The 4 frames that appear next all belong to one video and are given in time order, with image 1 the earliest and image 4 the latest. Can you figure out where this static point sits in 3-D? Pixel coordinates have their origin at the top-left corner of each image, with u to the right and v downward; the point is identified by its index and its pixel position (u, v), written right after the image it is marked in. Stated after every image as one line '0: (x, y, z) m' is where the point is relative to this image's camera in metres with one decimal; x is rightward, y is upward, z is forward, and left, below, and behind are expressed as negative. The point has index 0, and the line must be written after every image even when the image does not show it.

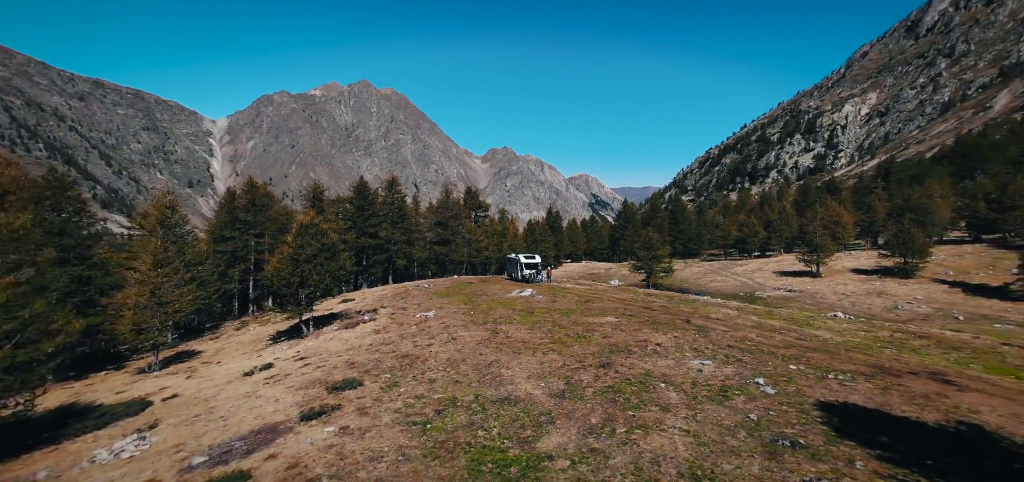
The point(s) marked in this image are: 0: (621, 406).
0: (+4.1, -6.0, +17.9) m
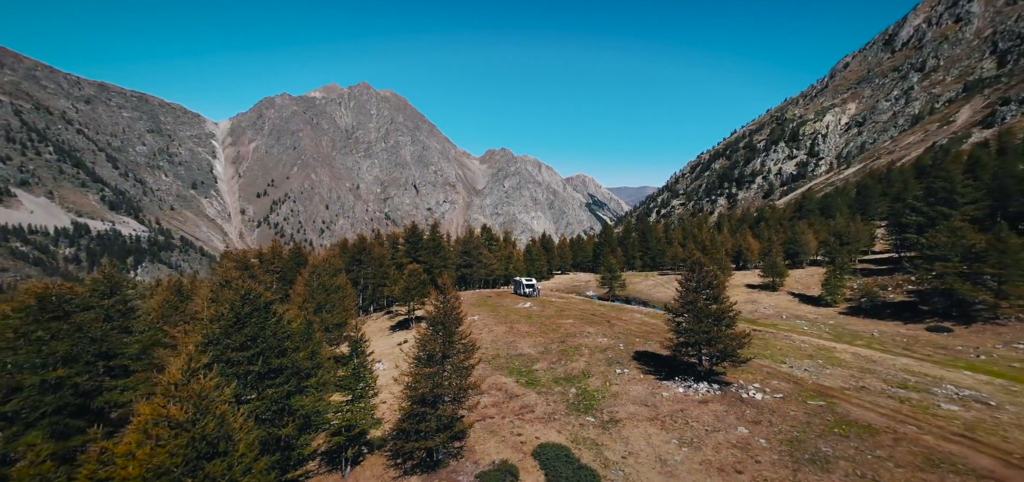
0: (+5.1, -10.7, +46.8) m
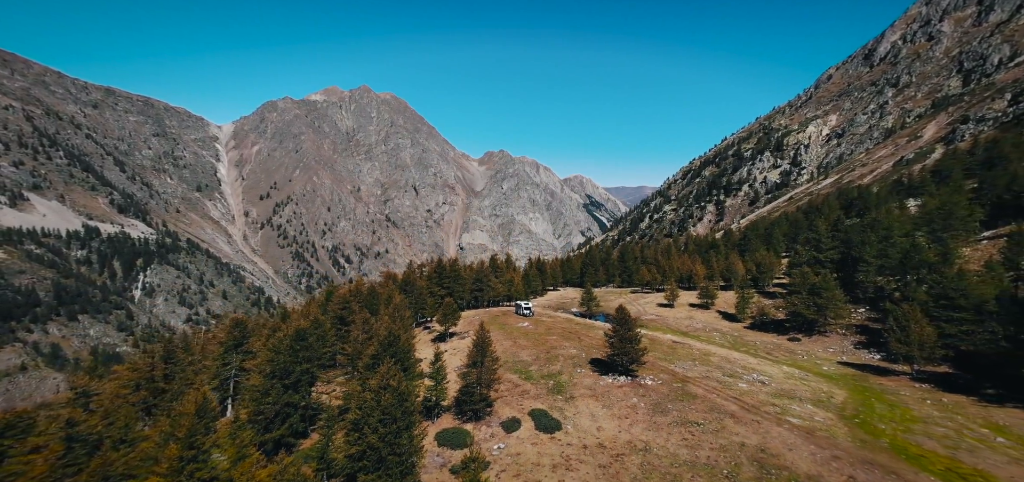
0: (+5.6, -18.2, +76.5) m
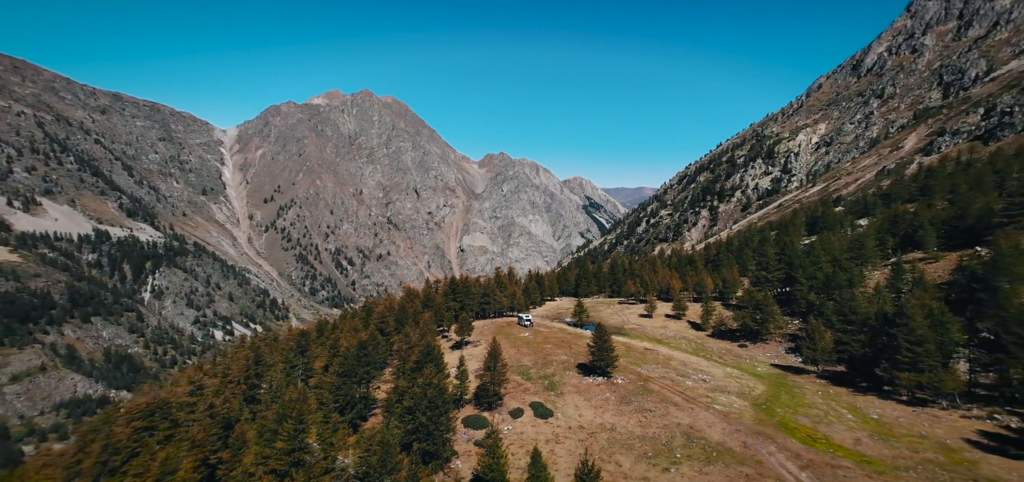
0: (+6.4, -24.0, +97.7) m
